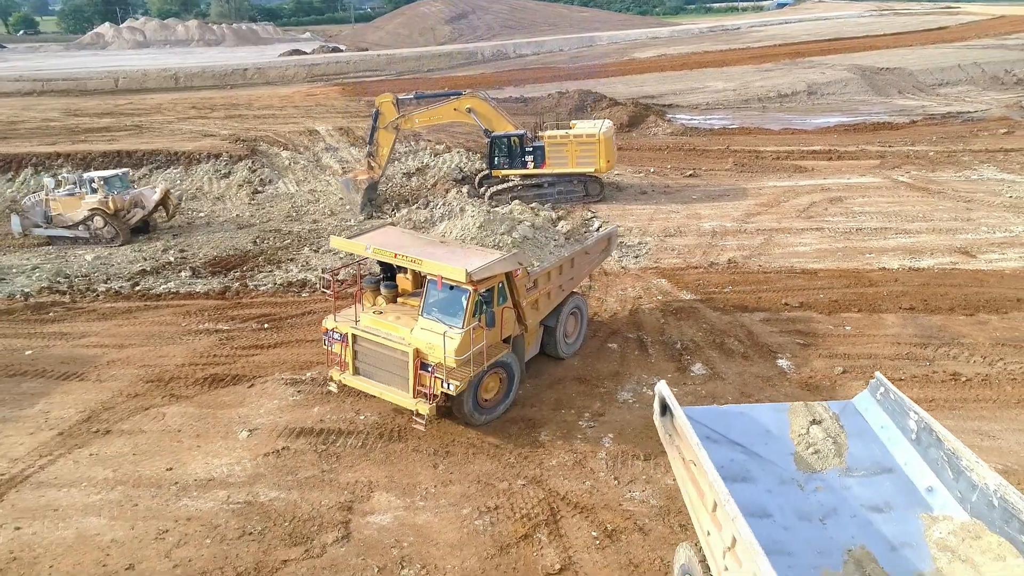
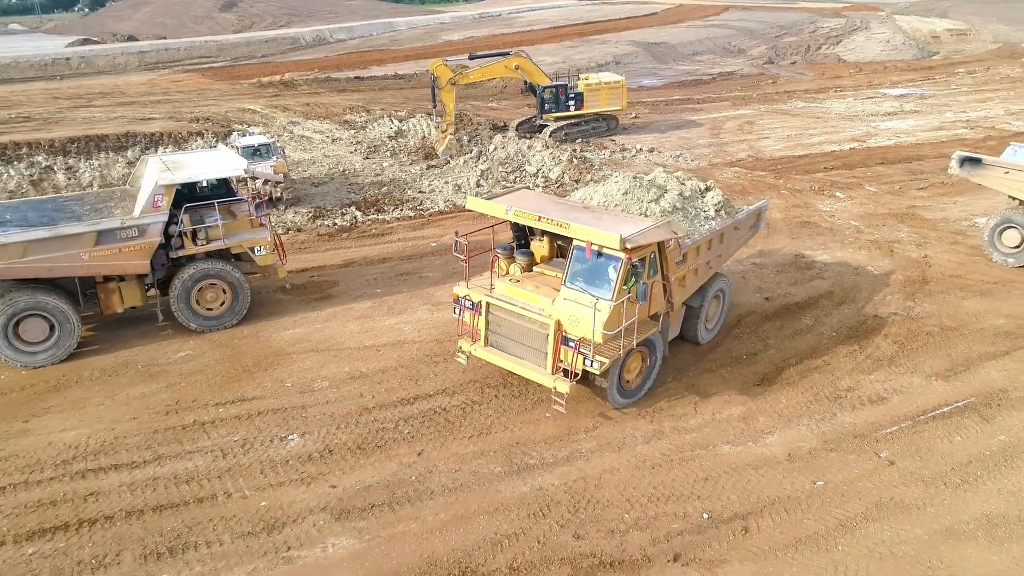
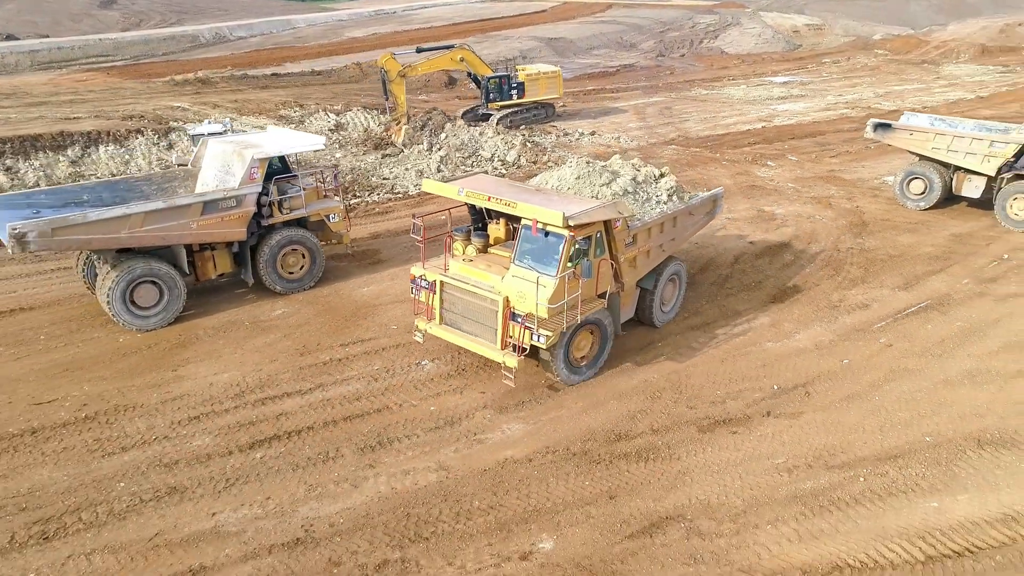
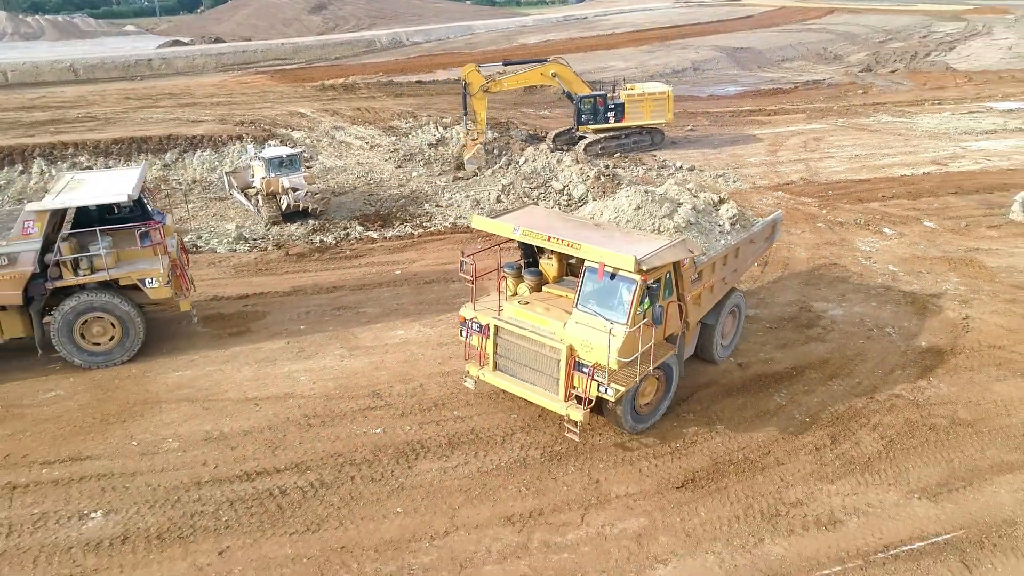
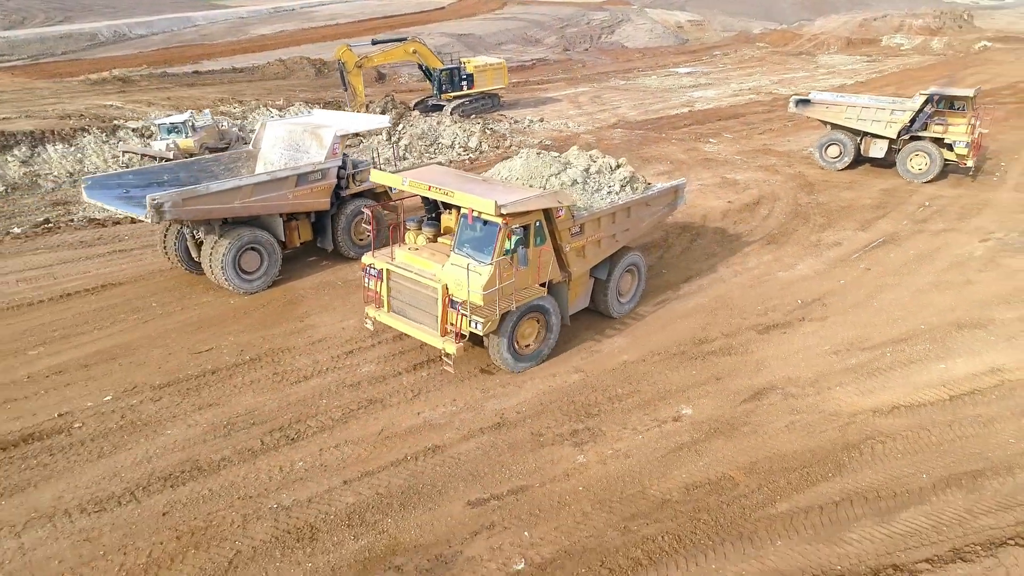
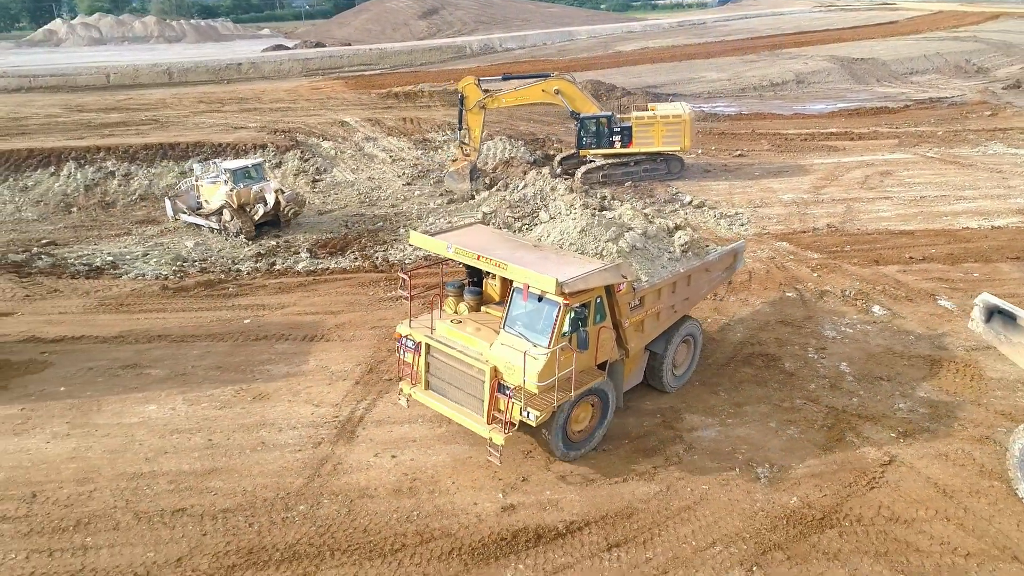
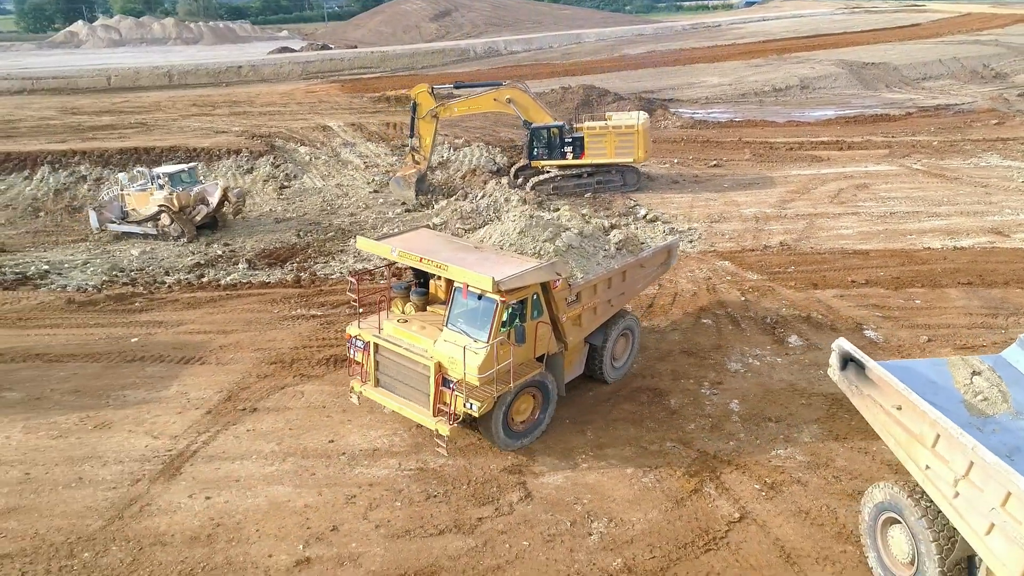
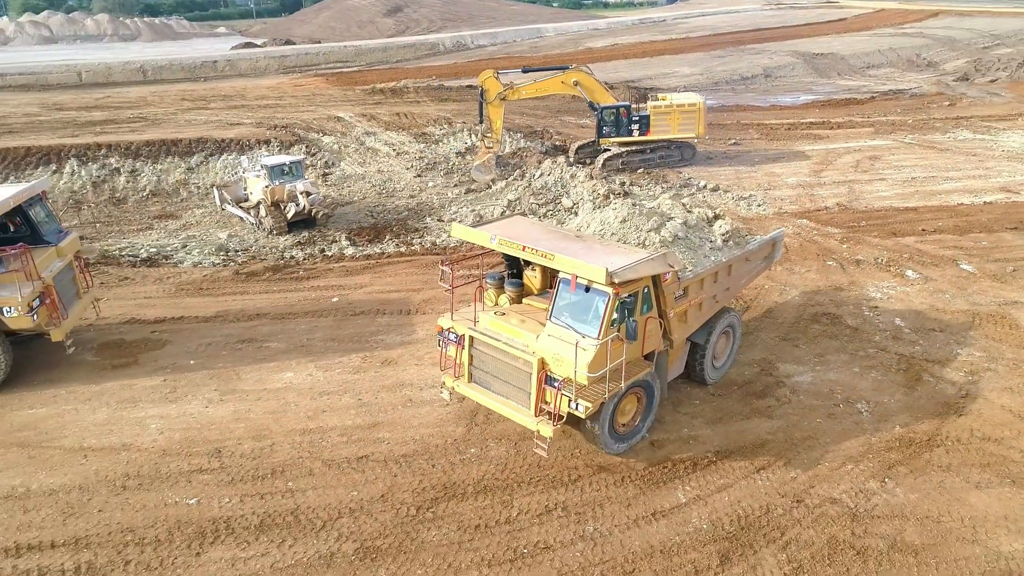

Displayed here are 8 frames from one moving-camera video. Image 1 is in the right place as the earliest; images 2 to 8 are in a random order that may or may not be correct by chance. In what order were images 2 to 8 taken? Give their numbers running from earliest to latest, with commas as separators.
7, 6, 8, 4, 2, 3, 5
